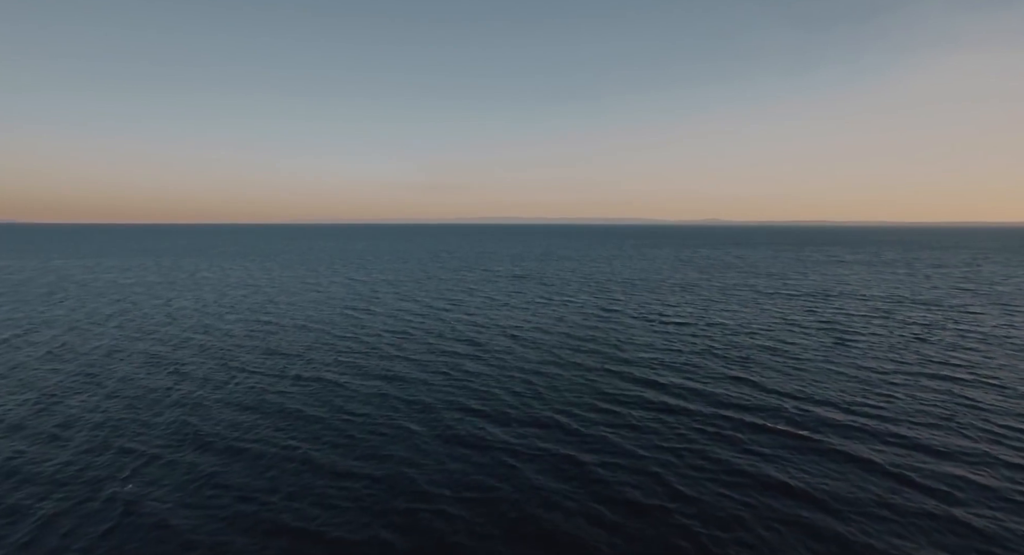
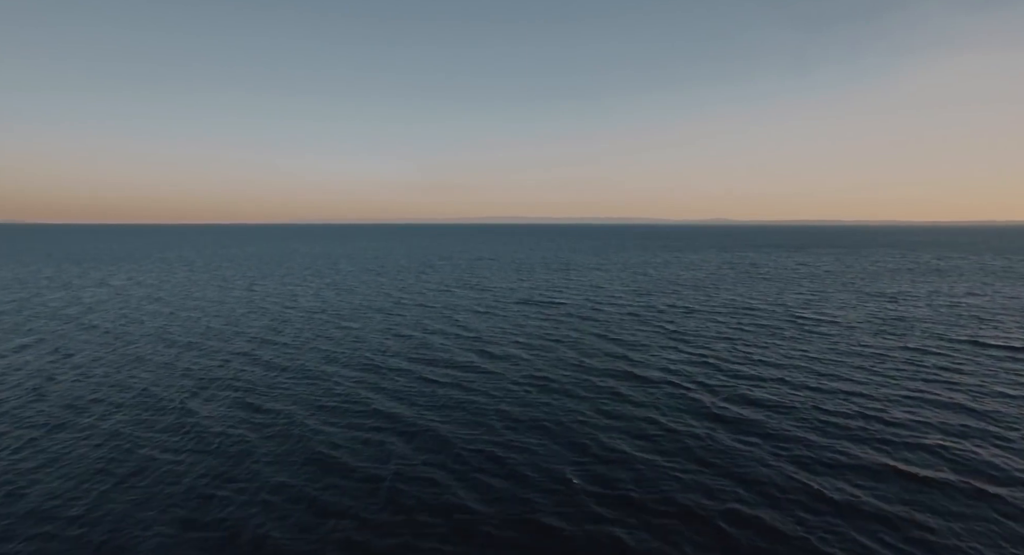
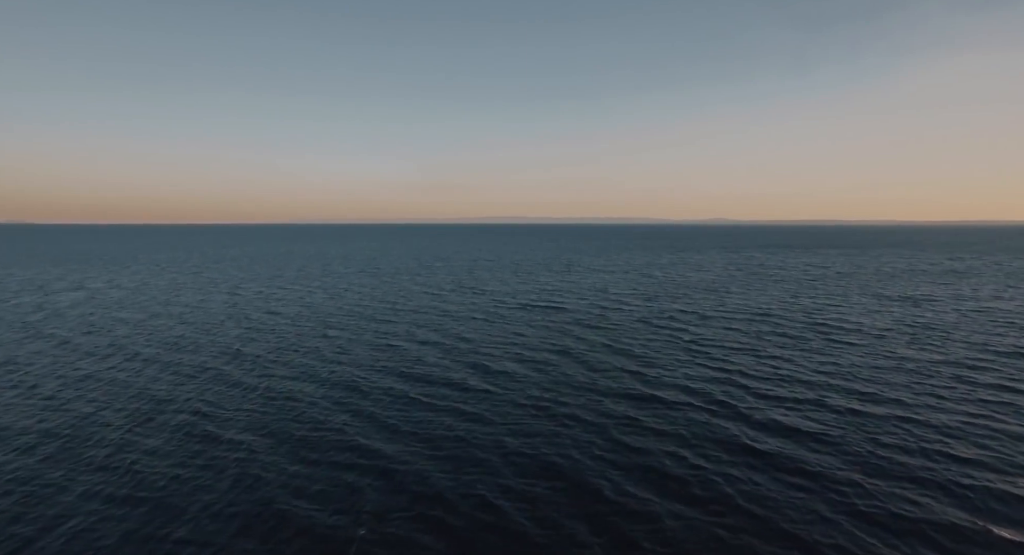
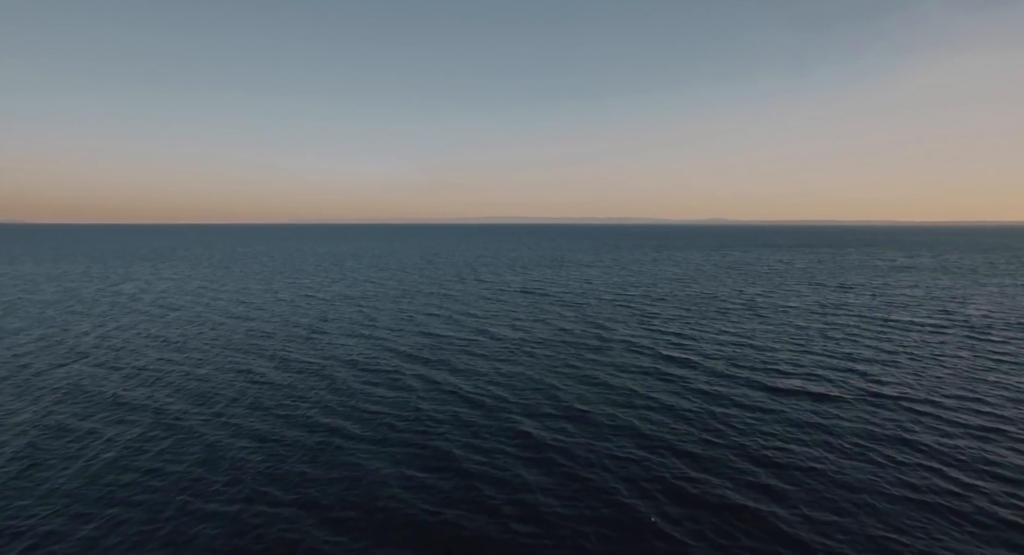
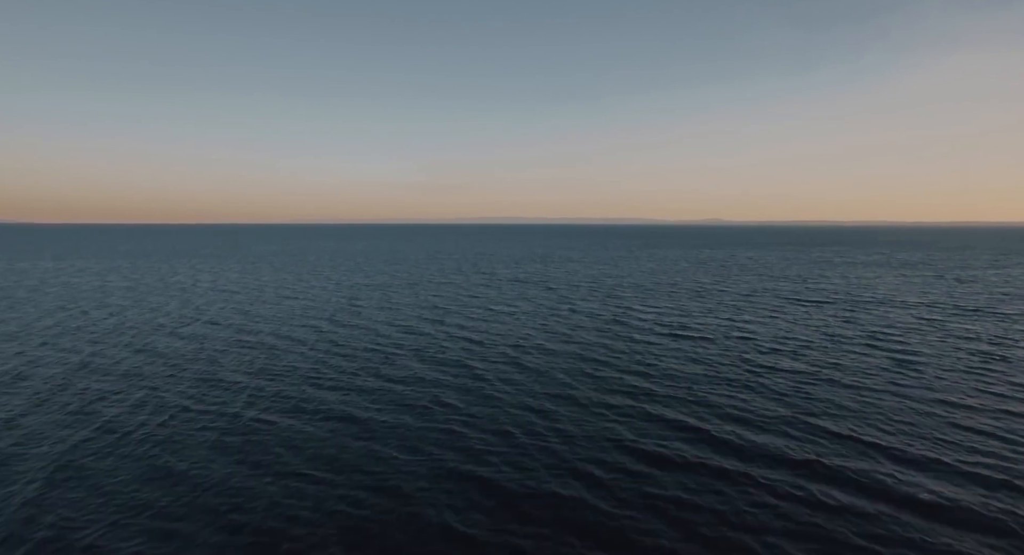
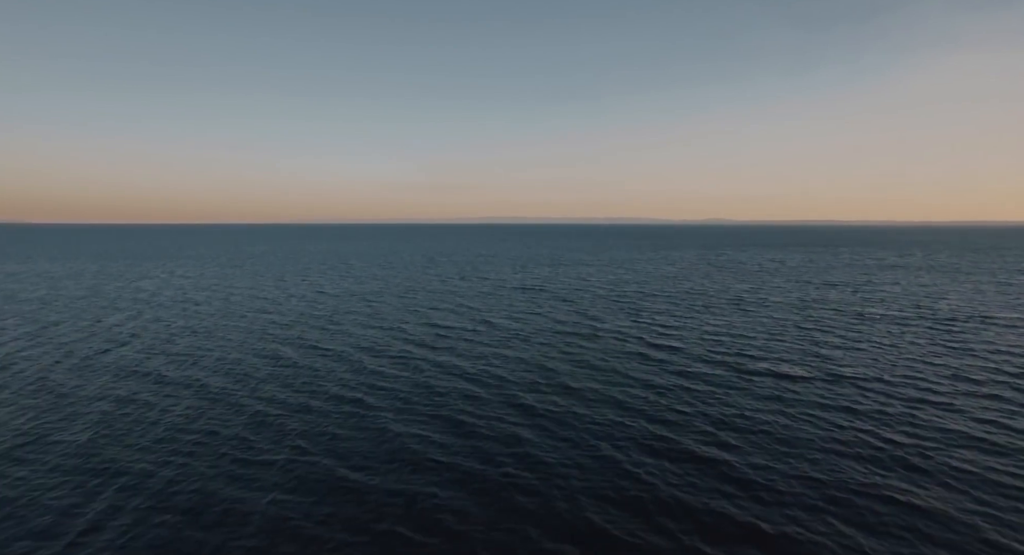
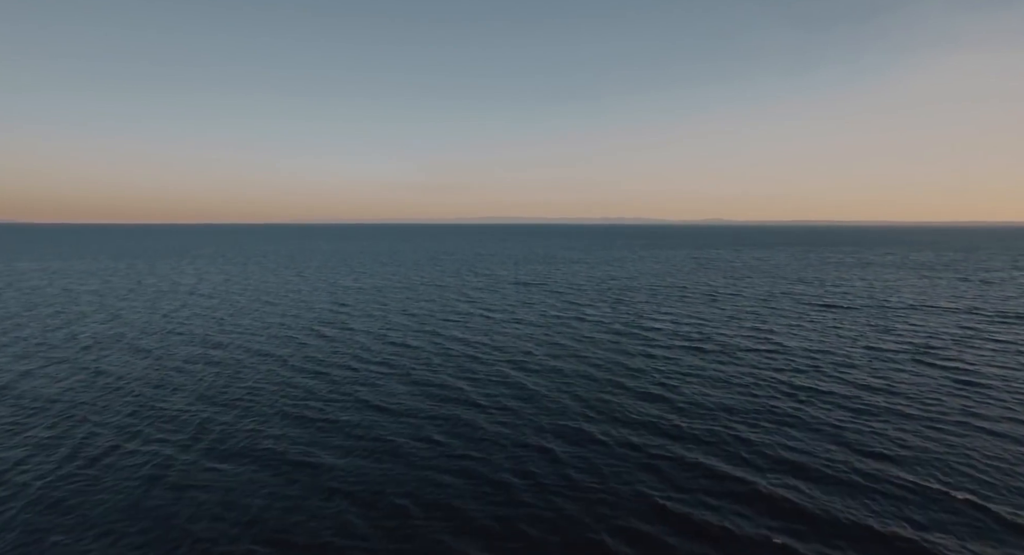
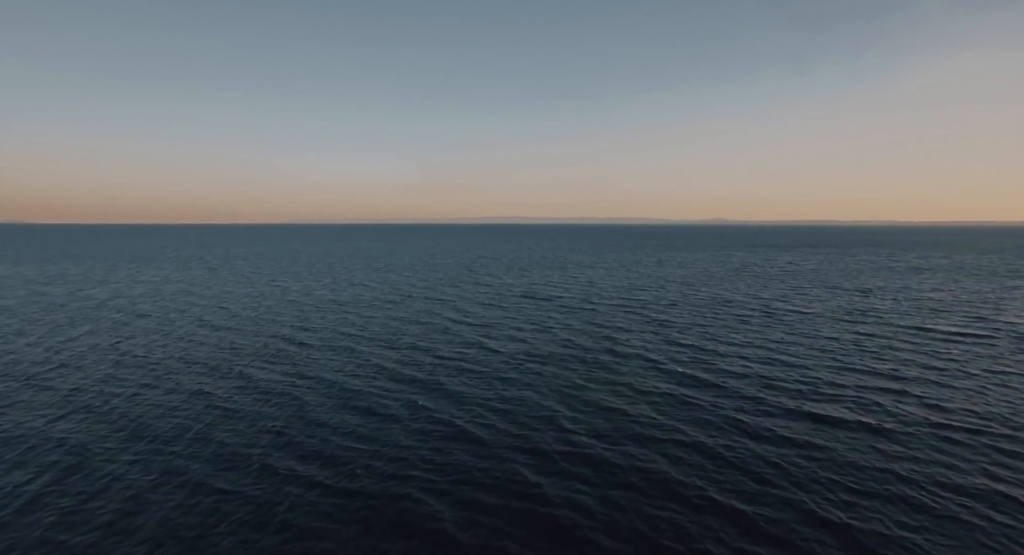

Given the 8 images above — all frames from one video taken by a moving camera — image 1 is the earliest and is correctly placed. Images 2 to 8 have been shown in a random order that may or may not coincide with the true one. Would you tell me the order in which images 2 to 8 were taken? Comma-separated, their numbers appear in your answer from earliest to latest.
5, 7, 6, 4, 8, 2, 3
